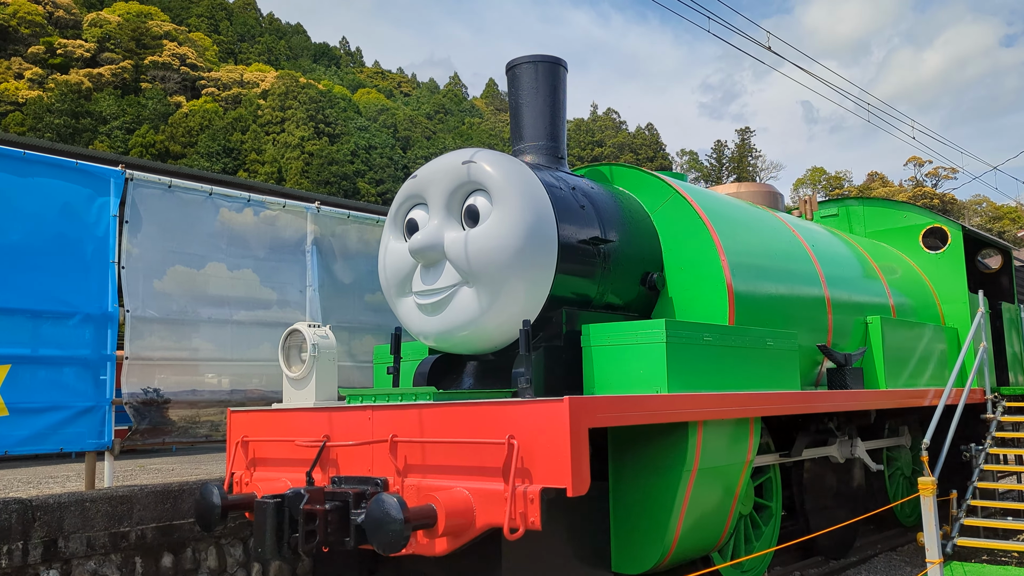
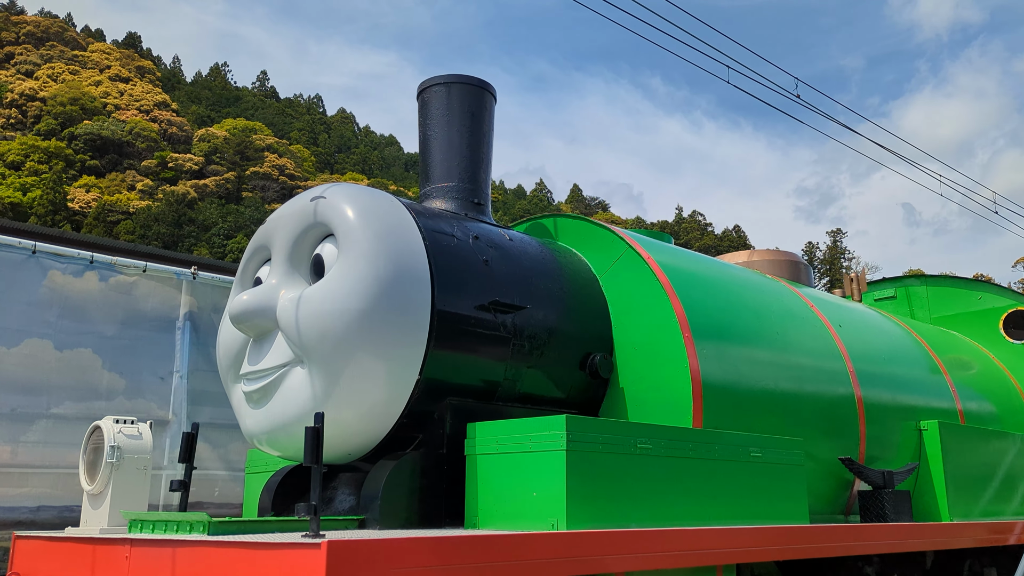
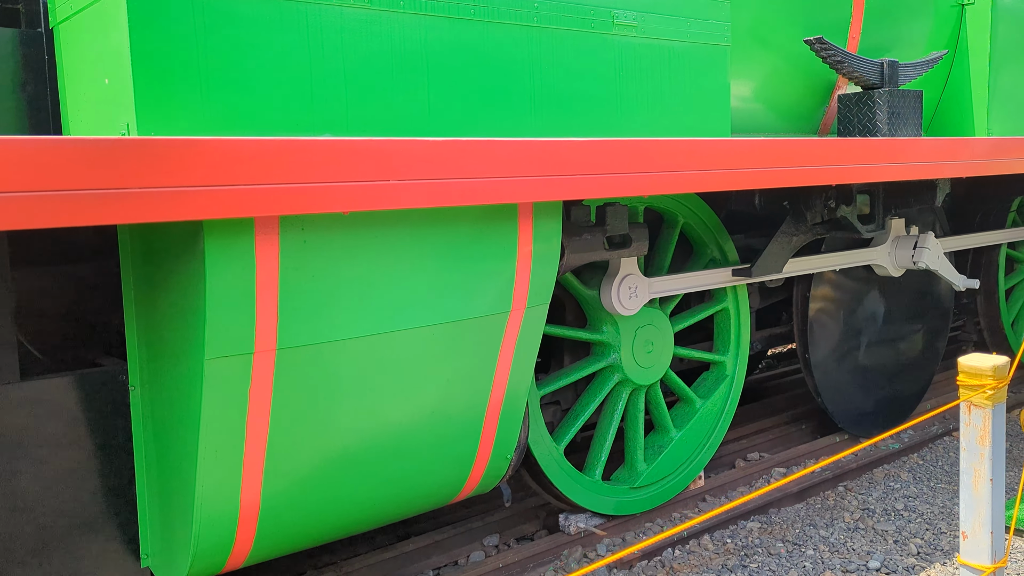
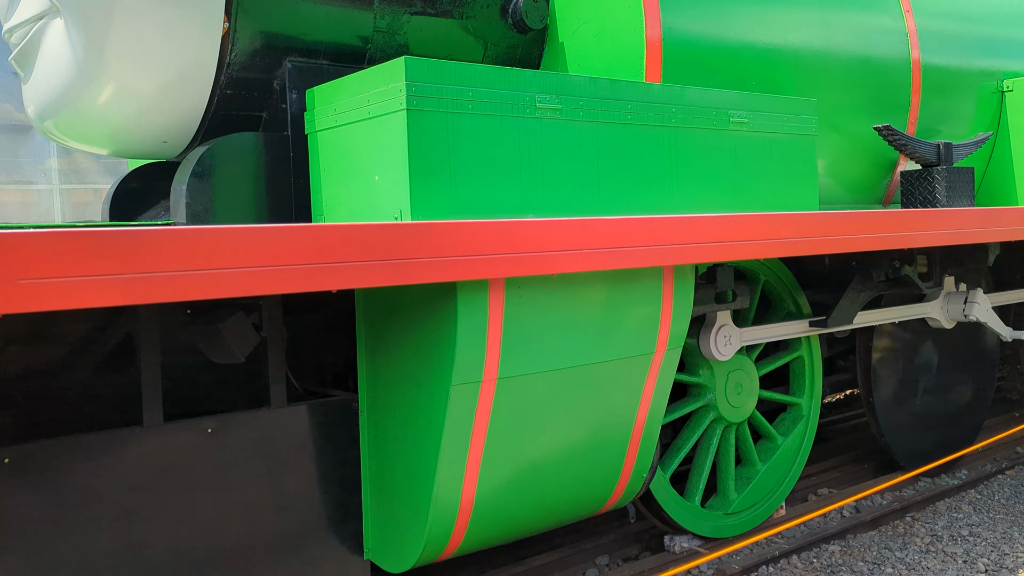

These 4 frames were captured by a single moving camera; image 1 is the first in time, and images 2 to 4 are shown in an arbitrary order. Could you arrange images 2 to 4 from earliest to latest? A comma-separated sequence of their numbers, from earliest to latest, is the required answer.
2, 4, 3
